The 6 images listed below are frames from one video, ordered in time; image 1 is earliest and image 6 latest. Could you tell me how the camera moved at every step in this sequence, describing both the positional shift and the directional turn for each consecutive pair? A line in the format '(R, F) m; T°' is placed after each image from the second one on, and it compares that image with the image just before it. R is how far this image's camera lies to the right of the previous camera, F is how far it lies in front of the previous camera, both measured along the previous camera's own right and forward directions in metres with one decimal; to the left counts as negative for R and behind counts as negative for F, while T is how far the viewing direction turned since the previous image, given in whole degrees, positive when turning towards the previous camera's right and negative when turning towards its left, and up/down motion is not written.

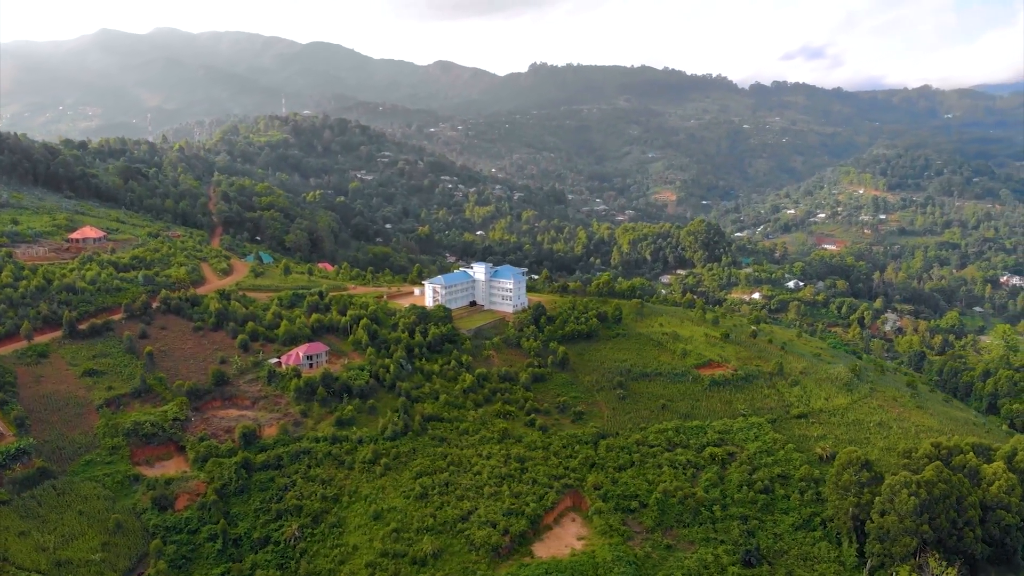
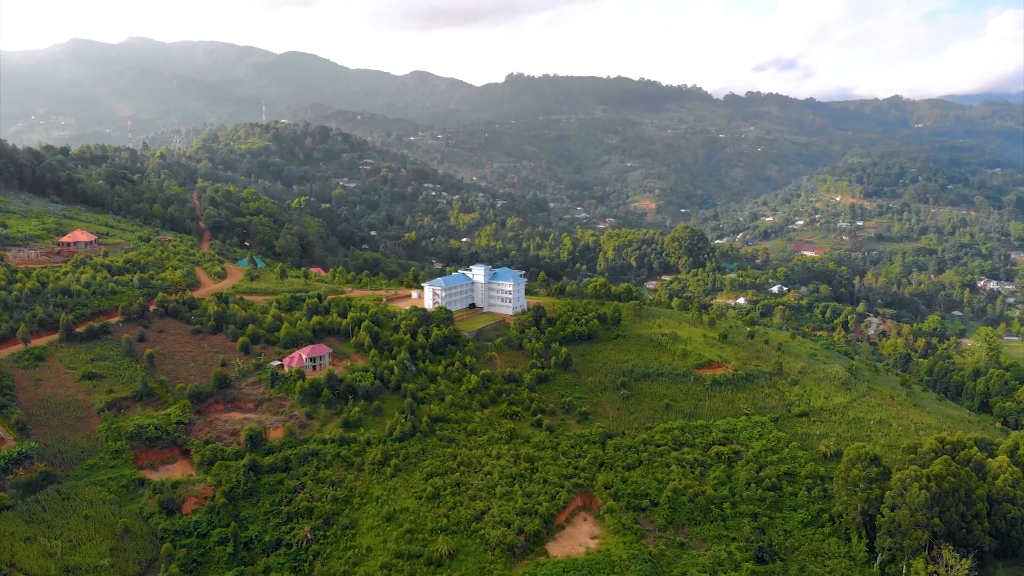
(-0.9, +0.1) m; +1°
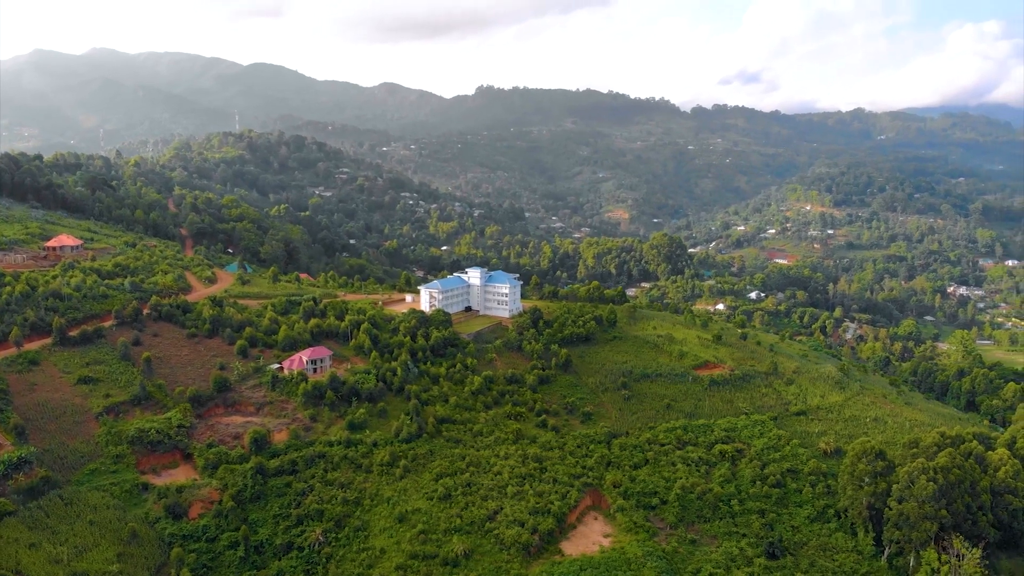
(-1.1, +0.1) m; +2°
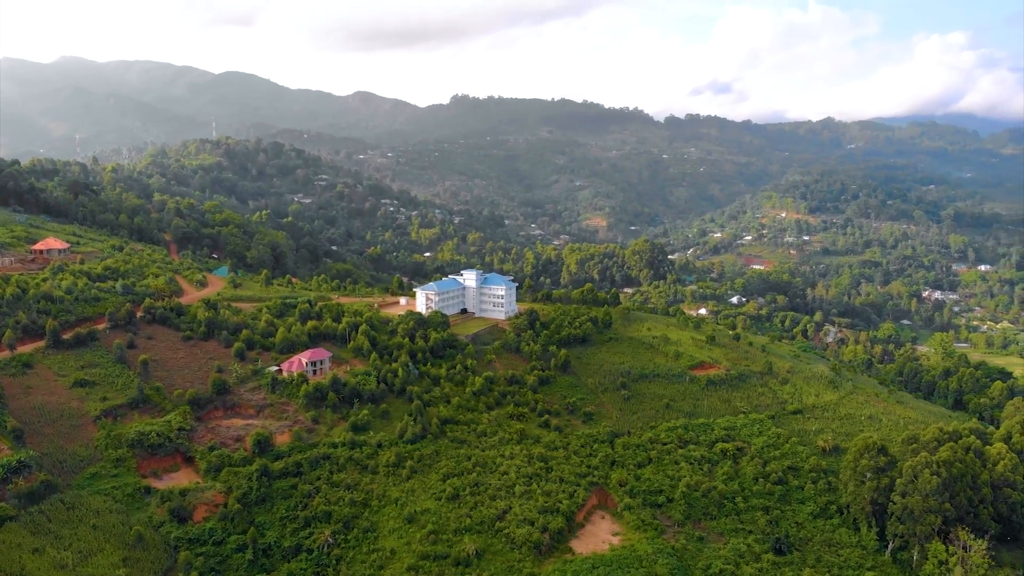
(-0.9, +0.1) m; +2°
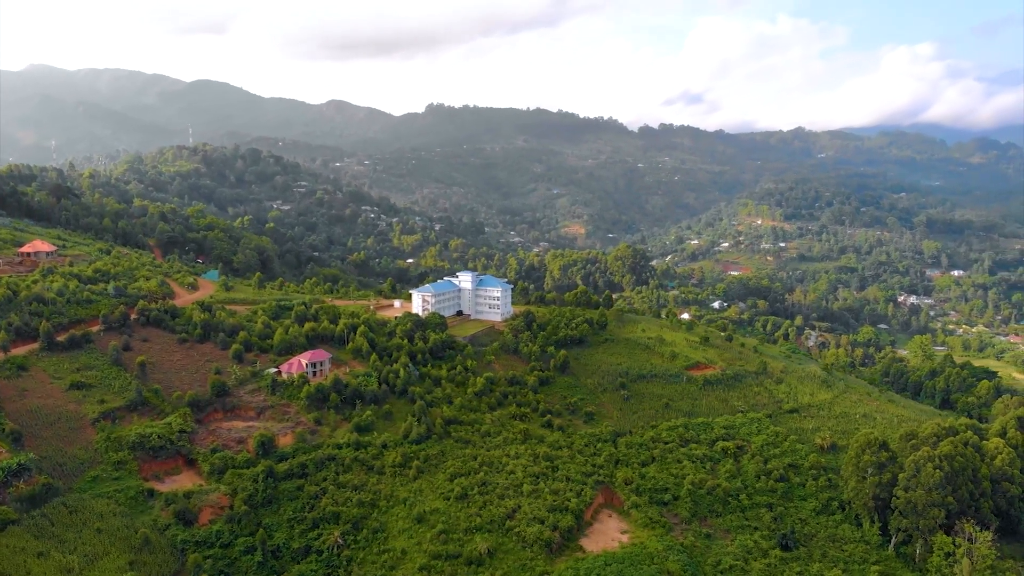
(-0.9, +0.1) m; +2°
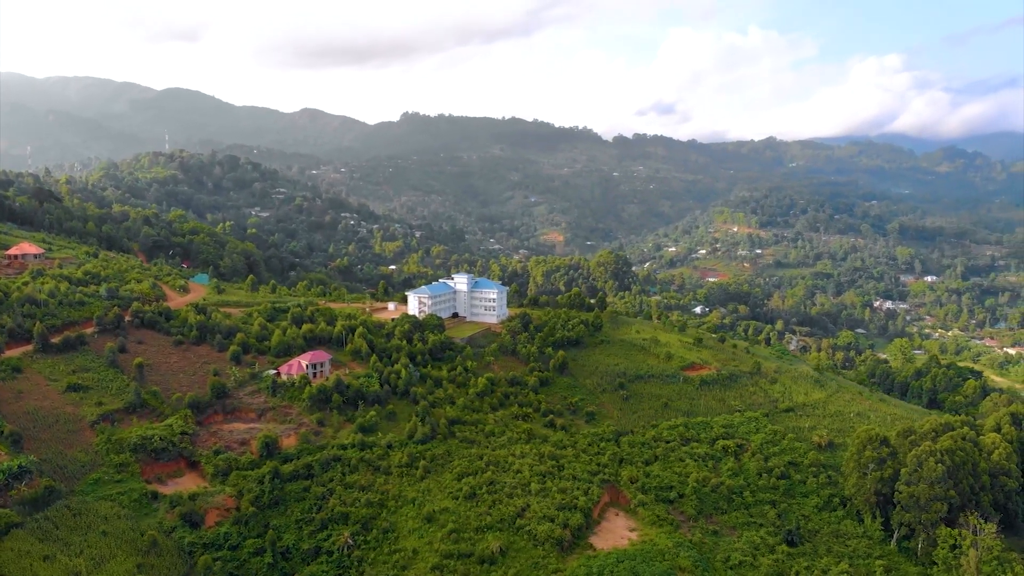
(-0.9, 0.0) m; +2°
